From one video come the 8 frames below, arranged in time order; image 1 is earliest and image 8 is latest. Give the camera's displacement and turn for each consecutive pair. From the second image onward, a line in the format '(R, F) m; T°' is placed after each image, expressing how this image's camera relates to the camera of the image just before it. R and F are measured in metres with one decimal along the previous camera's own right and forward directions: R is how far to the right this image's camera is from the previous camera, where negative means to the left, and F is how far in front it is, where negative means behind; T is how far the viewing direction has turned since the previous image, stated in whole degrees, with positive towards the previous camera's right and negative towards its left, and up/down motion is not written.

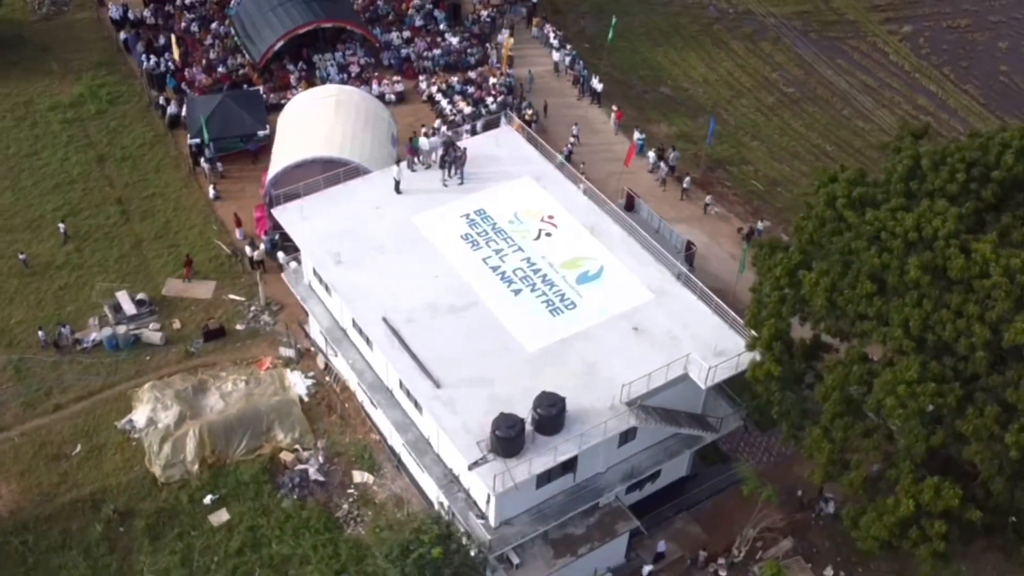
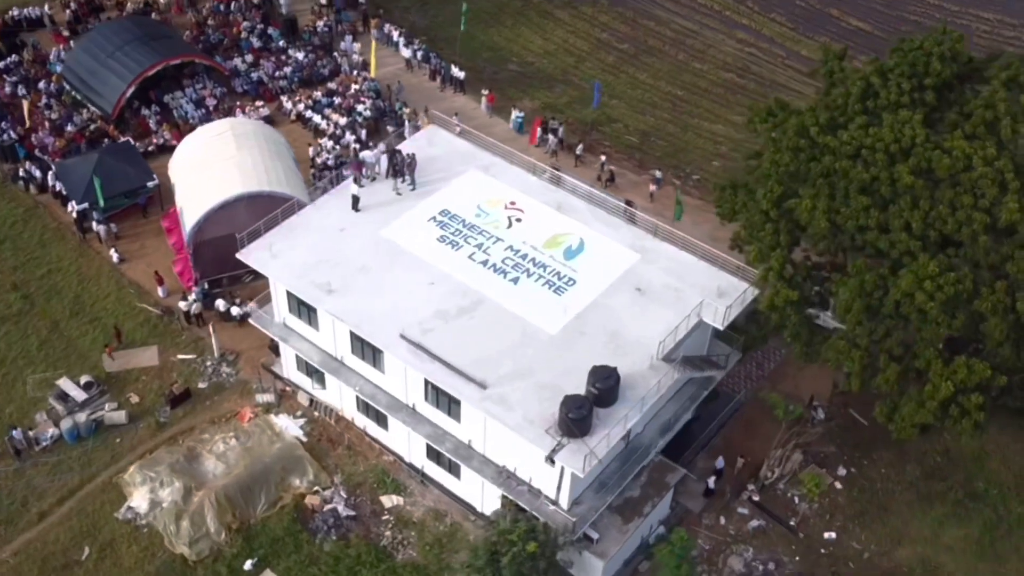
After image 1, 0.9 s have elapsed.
(-6.9, +0.6) m; +13°
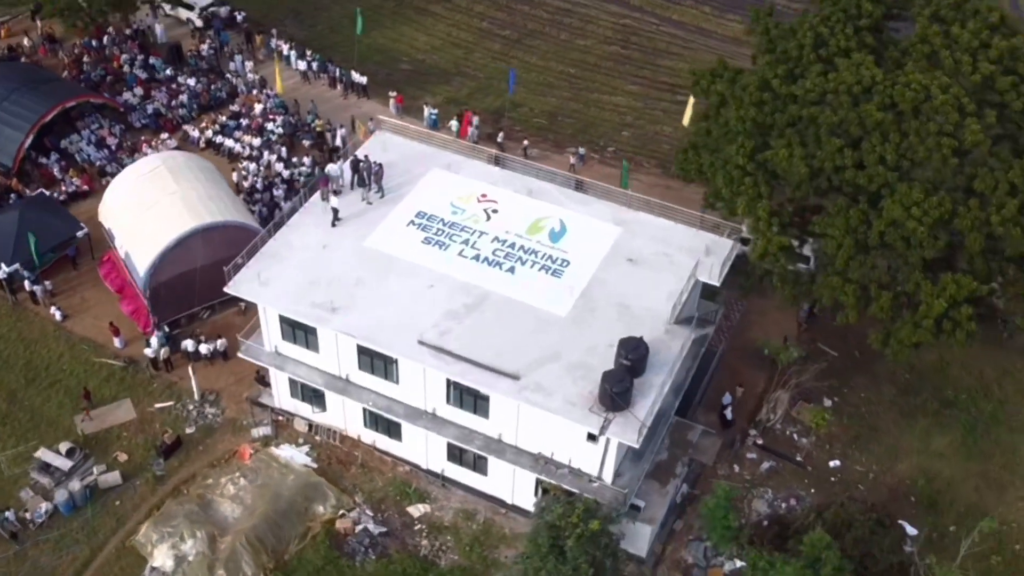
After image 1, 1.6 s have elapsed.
(-4.9, +0.3) m; +9°
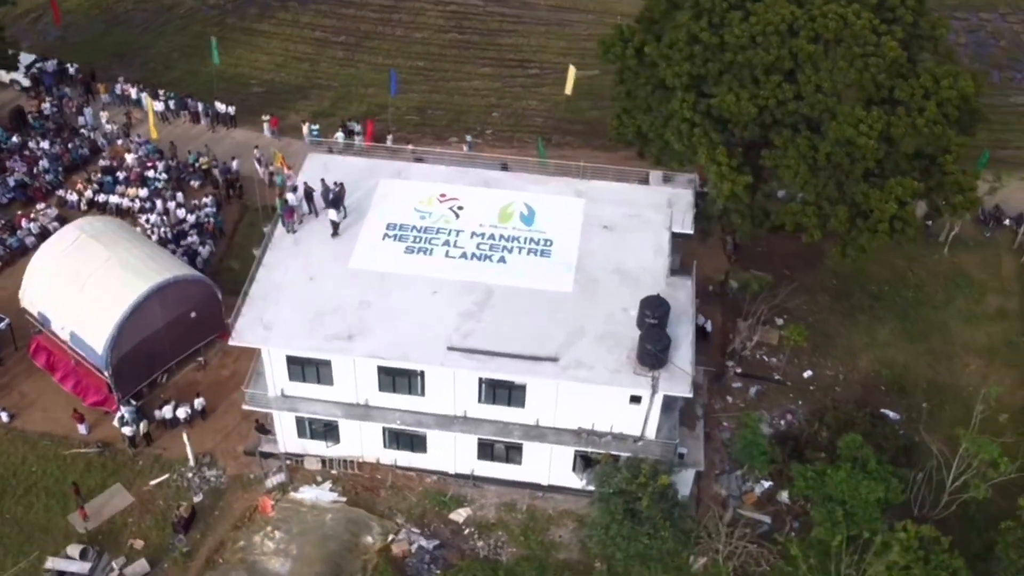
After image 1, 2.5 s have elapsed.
(-6.8, +0.4) m; +13°
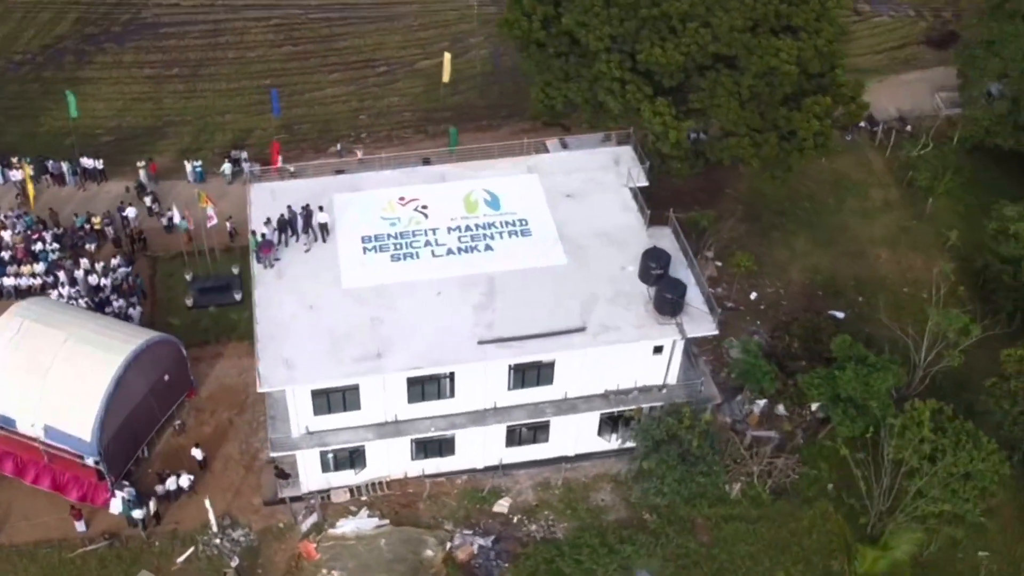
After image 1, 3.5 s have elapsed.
(-6.8, +0.6) m; +13°
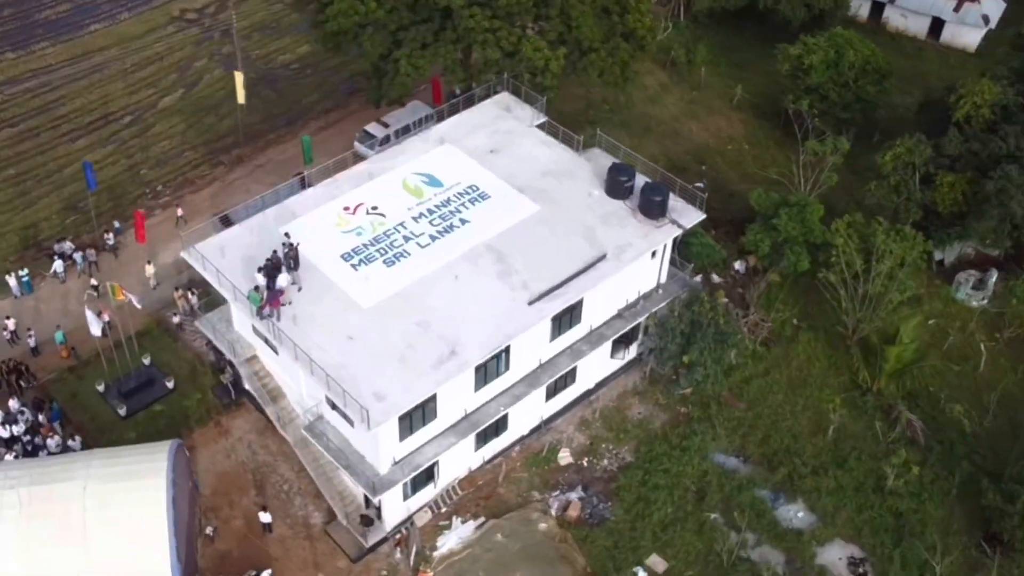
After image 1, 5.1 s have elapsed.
(-11.3, +2.4) m; +22°
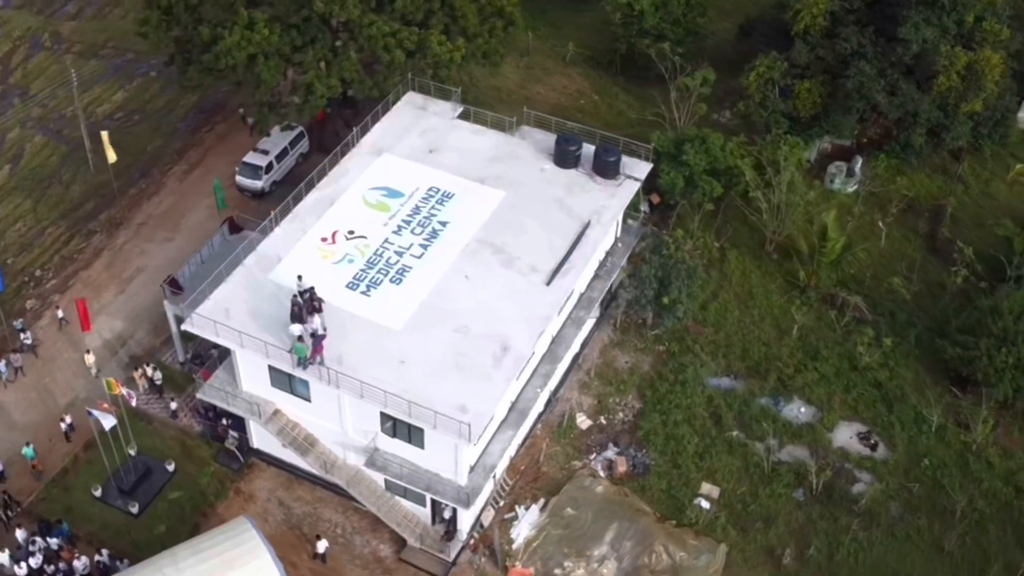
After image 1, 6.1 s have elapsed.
(-8.0, +0.5) m; +15°
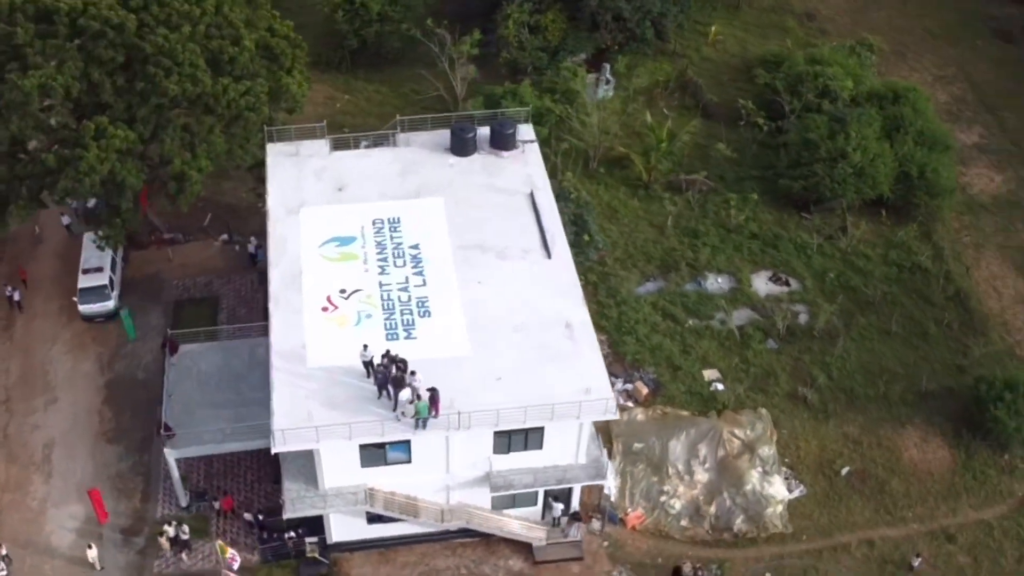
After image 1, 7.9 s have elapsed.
(-12.4, +2.1) m; +24°
